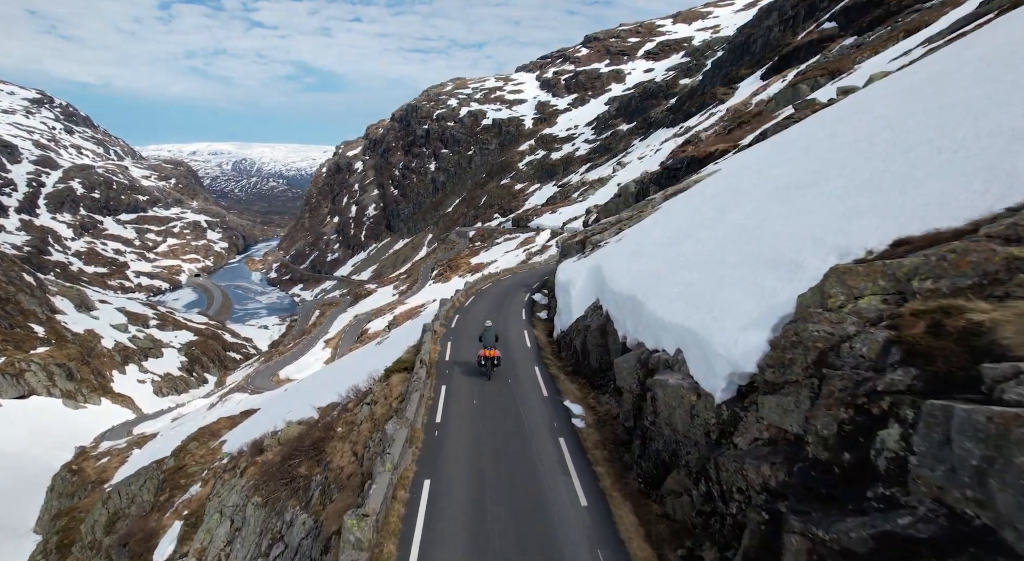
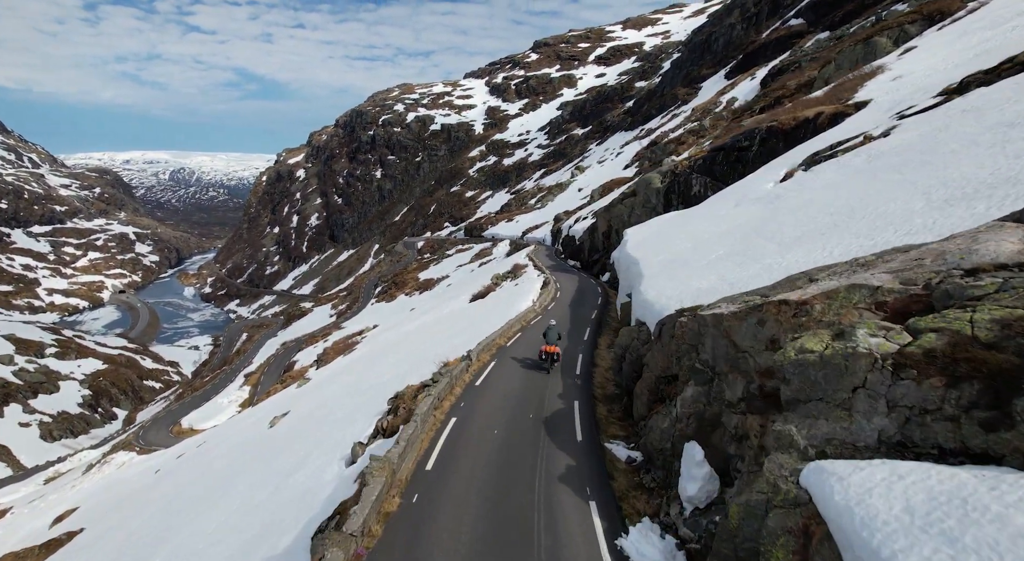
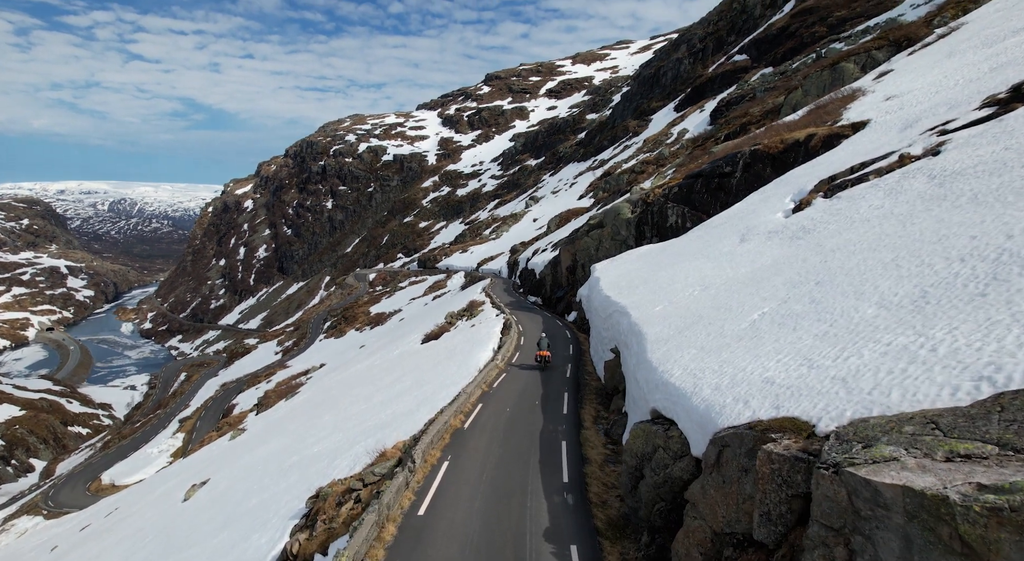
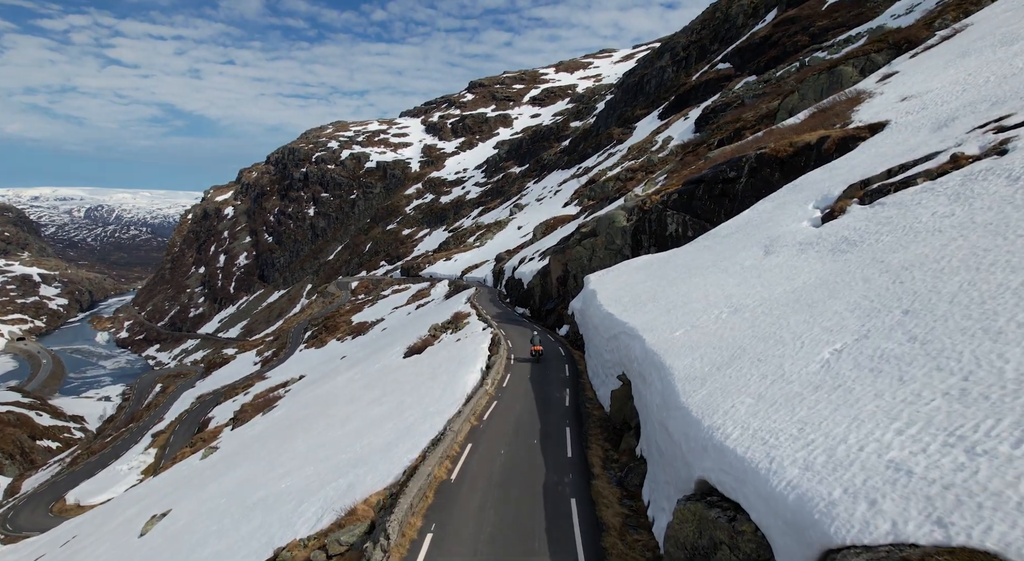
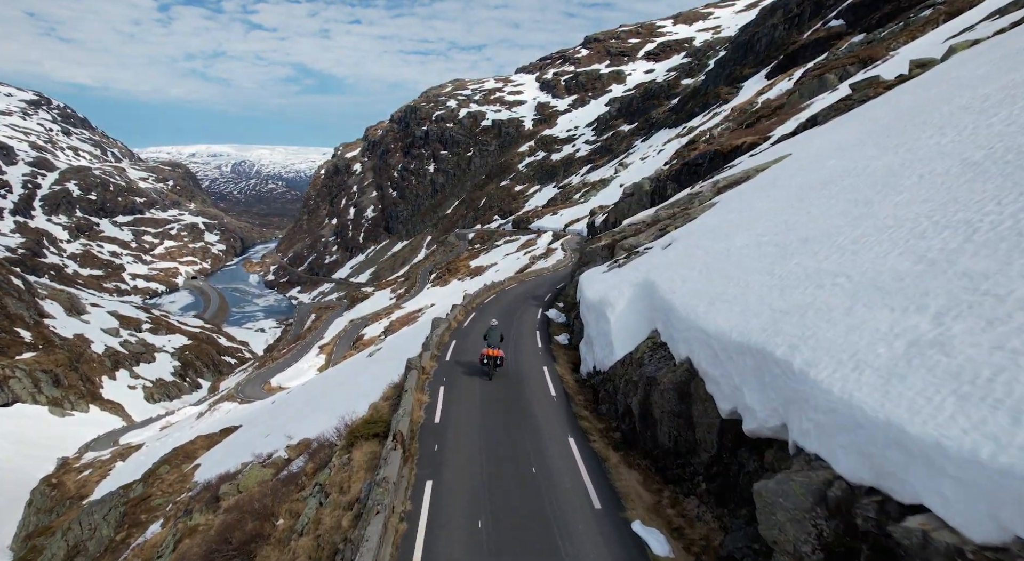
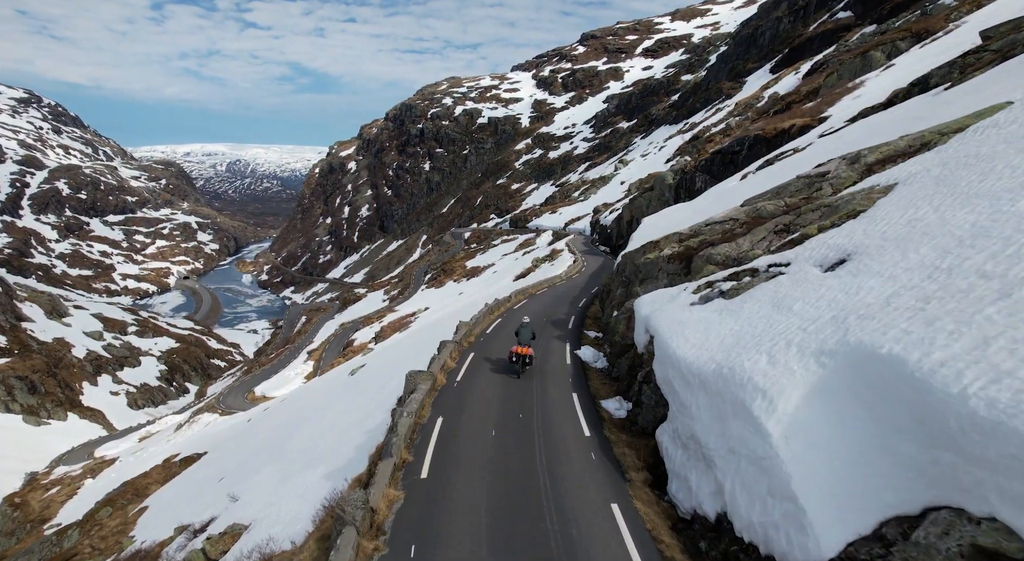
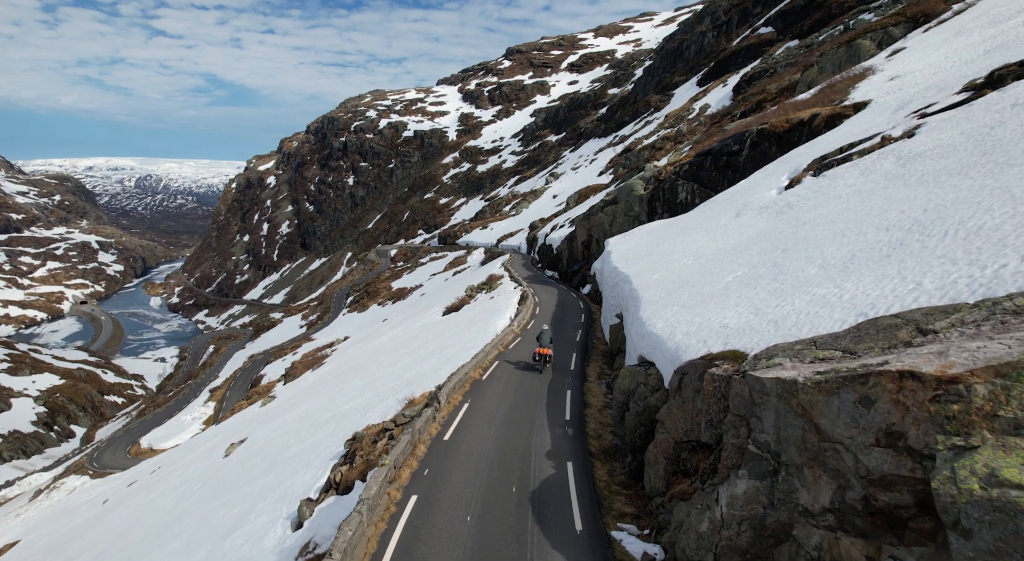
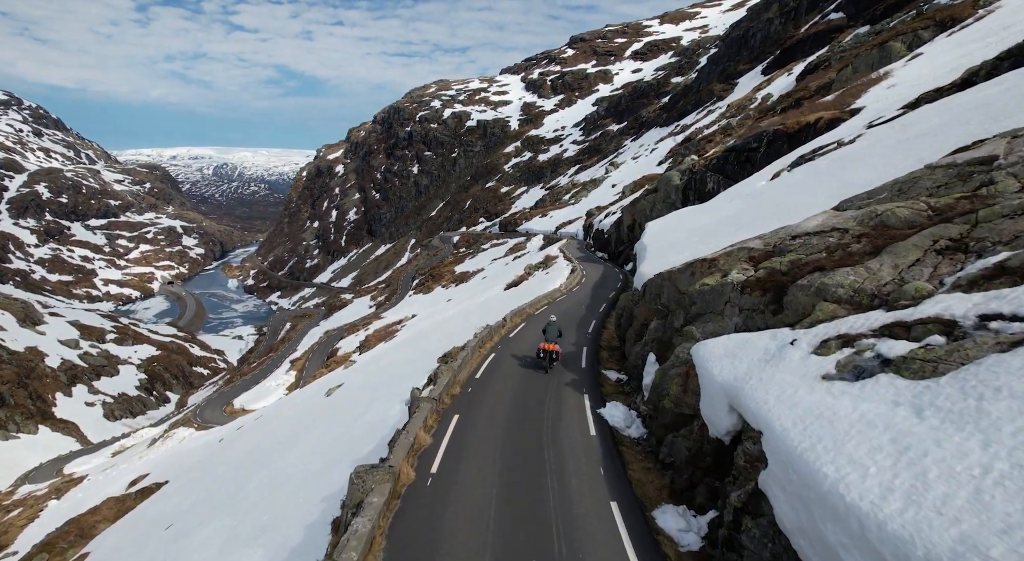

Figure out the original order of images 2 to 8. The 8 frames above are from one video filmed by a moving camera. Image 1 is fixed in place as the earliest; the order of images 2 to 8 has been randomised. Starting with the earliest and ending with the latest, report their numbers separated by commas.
5, 6, 8, 2, 7, 3, 4
